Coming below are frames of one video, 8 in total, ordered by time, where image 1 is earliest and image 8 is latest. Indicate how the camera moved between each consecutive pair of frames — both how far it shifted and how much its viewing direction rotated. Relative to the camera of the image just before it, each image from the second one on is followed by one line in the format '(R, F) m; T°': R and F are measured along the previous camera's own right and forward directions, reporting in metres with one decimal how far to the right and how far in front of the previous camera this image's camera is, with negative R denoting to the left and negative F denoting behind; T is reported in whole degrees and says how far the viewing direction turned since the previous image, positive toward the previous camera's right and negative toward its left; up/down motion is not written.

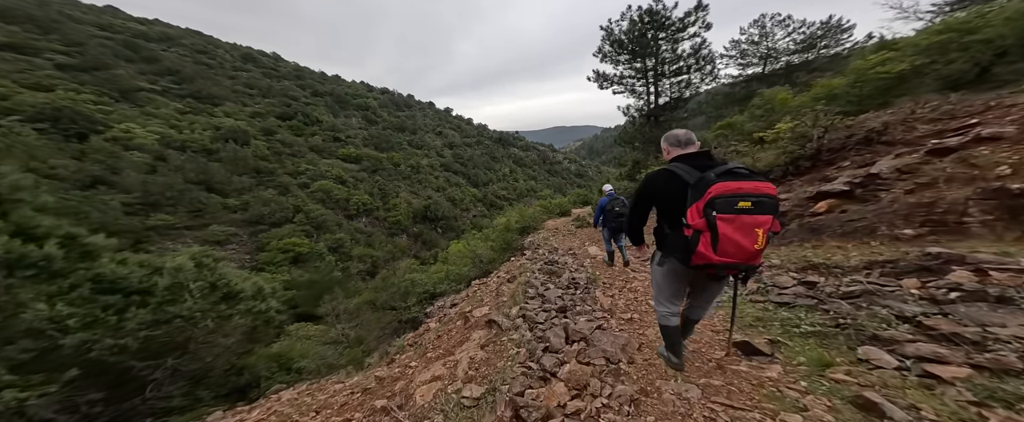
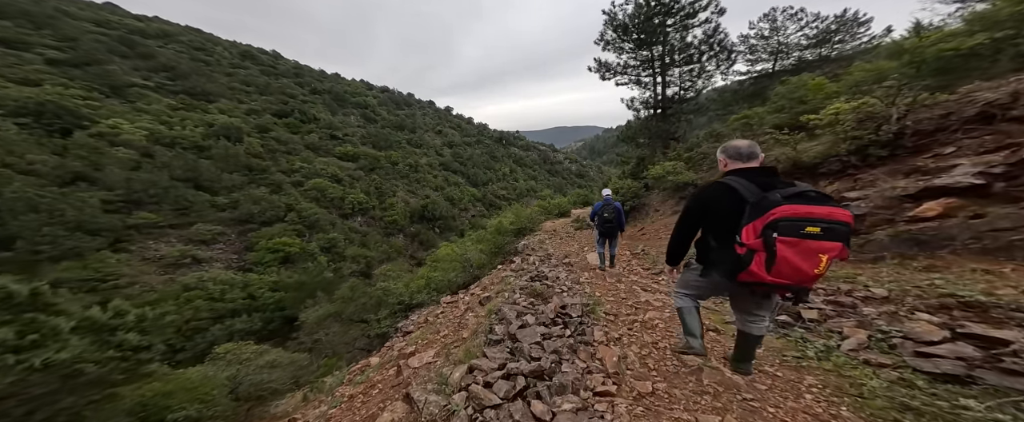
(+0.3, +1.1) m; 0°
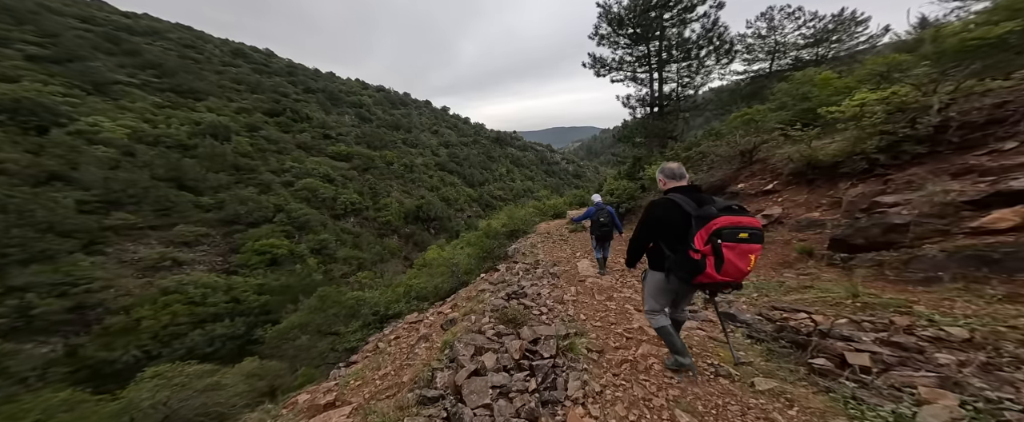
(+0.3, +0.5) m; +1°
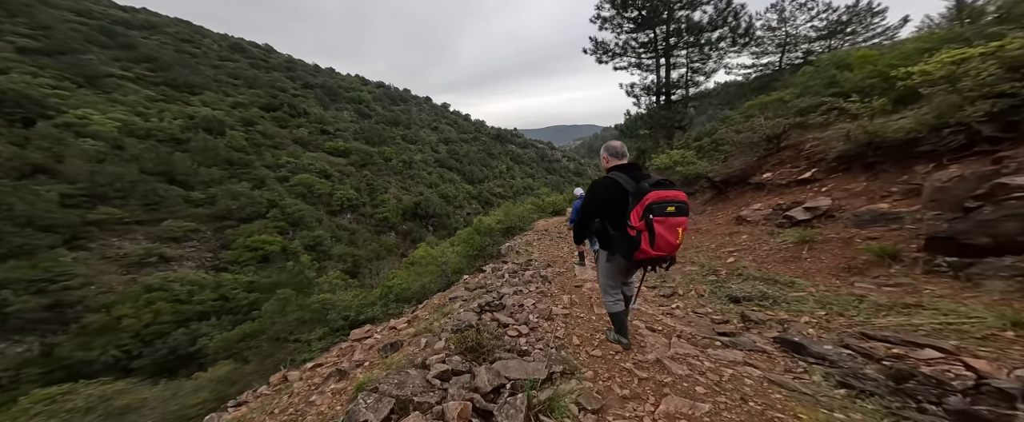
(+0.2, +0.8) m; 0°
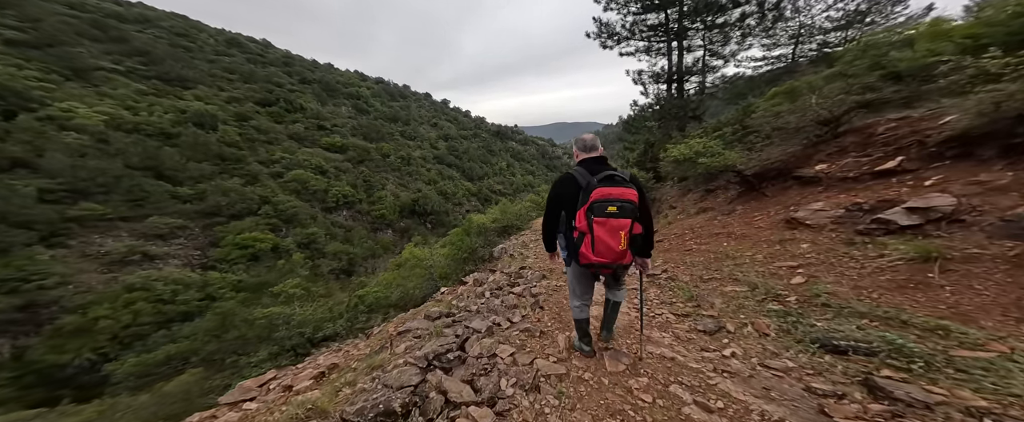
(+0.2, +0.9) m; 0°
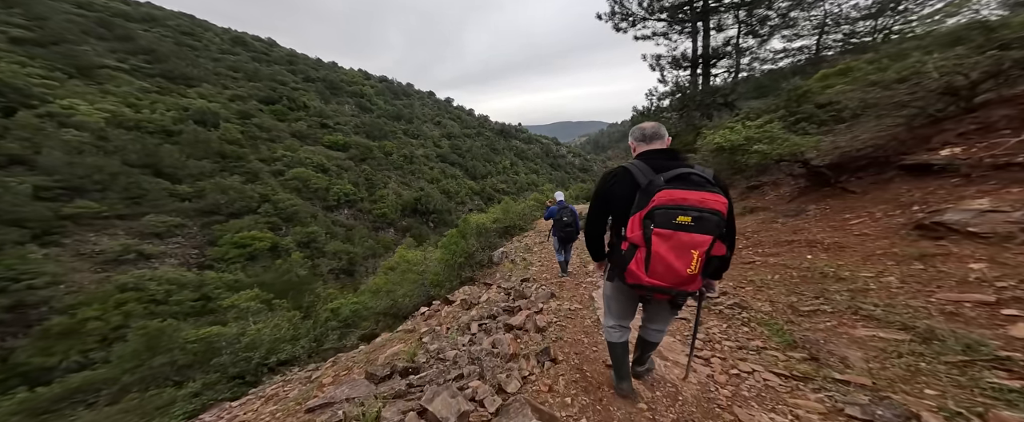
(0.0, +0.9) m; -1°
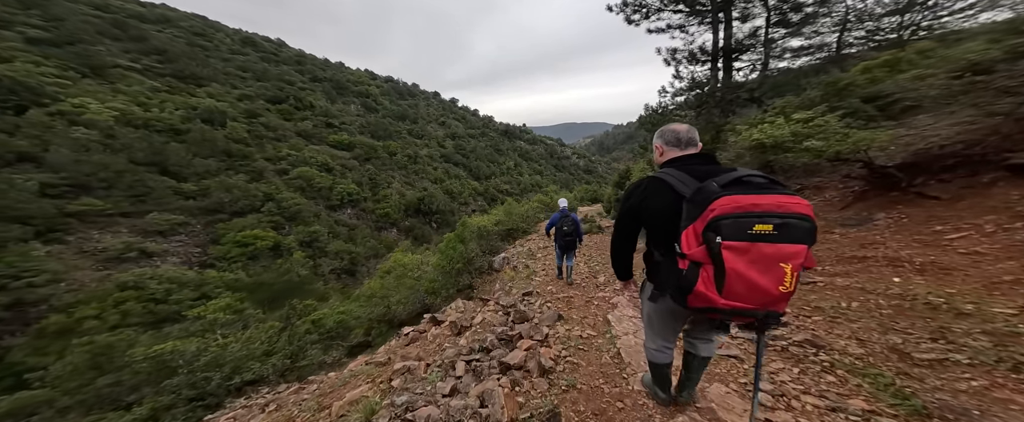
(0.0, +0.5) m; -1°
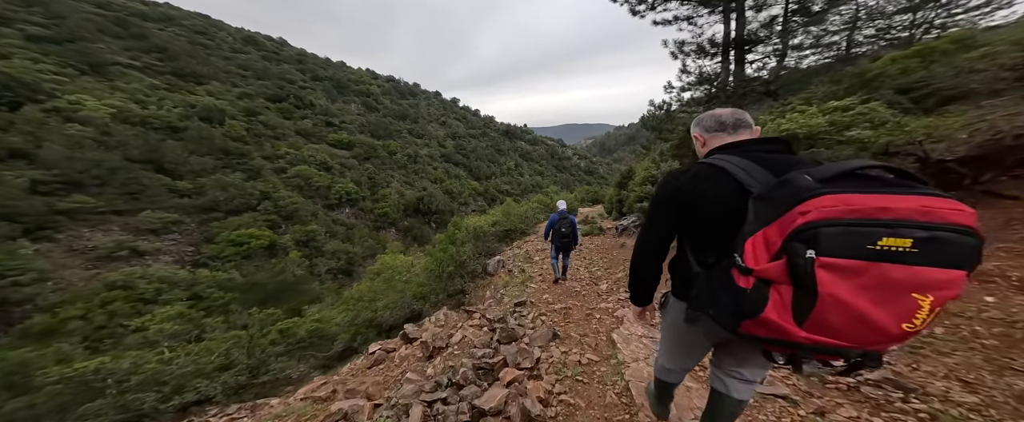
(+0.1, +0.4) m; 0°
